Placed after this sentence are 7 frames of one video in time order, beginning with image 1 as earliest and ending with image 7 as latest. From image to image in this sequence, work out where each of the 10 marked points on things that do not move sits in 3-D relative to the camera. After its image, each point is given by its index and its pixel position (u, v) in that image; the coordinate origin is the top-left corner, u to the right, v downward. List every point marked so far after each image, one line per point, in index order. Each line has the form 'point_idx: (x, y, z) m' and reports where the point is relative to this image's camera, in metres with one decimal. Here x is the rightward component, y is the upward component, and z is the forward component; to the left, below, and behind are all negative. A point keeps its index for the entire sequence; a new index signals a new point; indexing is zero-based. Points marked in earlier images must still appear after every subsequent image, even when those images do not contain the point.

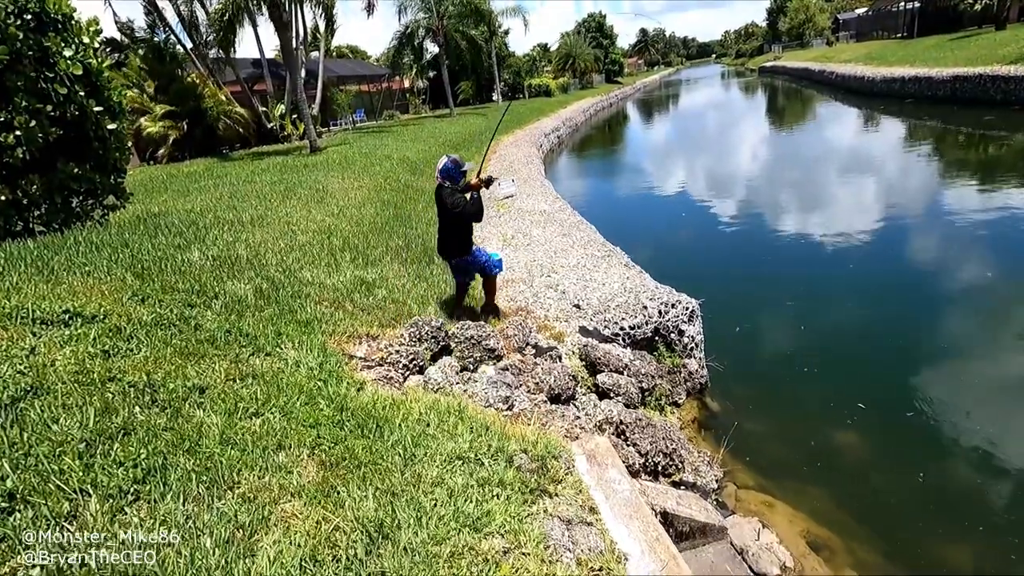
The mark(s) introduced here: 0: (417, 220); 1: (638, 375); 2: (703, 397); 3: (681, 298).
0: (-2.5, +1.8, +14.0) m
1: (+1.8, -1.2, +7.5) m
2: (+2.6, -1.4, +8.0) m
3: (+2.7, -0.2, +8.5) m
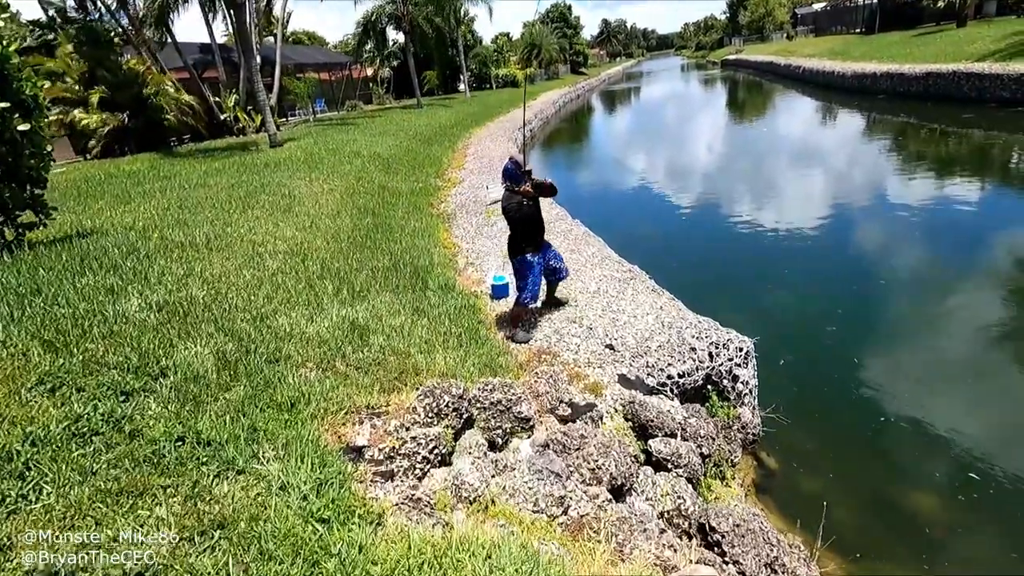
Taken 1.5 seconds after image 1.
0: (-2.6, +1.3, +12.4) m
1: (+2.1, -1.7, +6.2) m
2: (+3.0, -1.9, +6.8) m
3: (+3.0, -0.6, +7.3) m
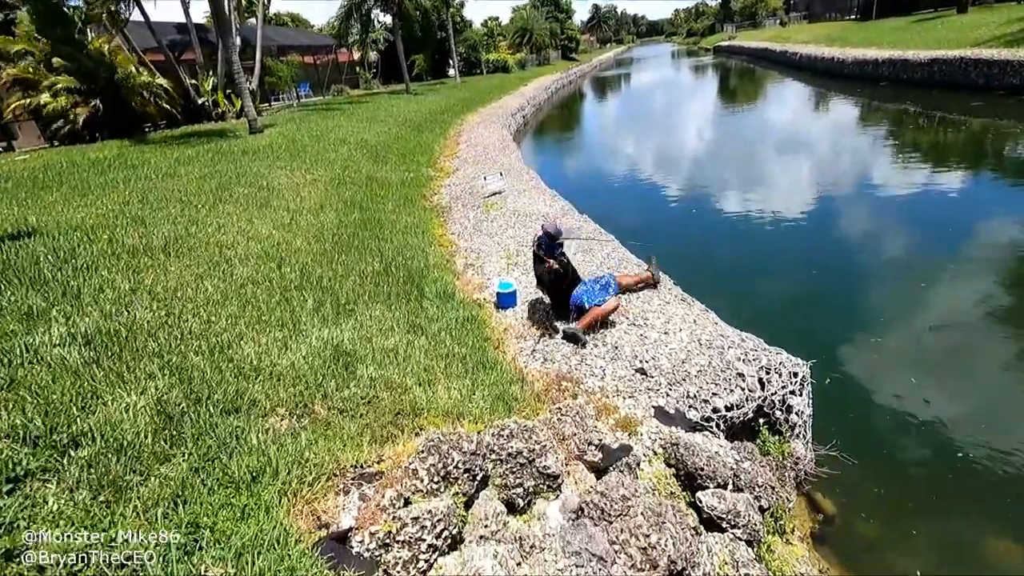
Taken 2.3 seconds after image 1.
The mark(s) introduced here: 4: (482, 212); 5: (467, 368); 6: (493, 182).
0: (-2.5, +1.3, +11.2) m
1: (+2.3, -1.9, +5.2) m
2: (+3.1, -2.1, +5.8) m
3: (+3.1, -0.8, +6.2) m
4: (-0.7, +1.8, +12.9) m
5: (-0.5, -0.9, +6.0) m
6: (-0.5, +2.7, +13.8) m
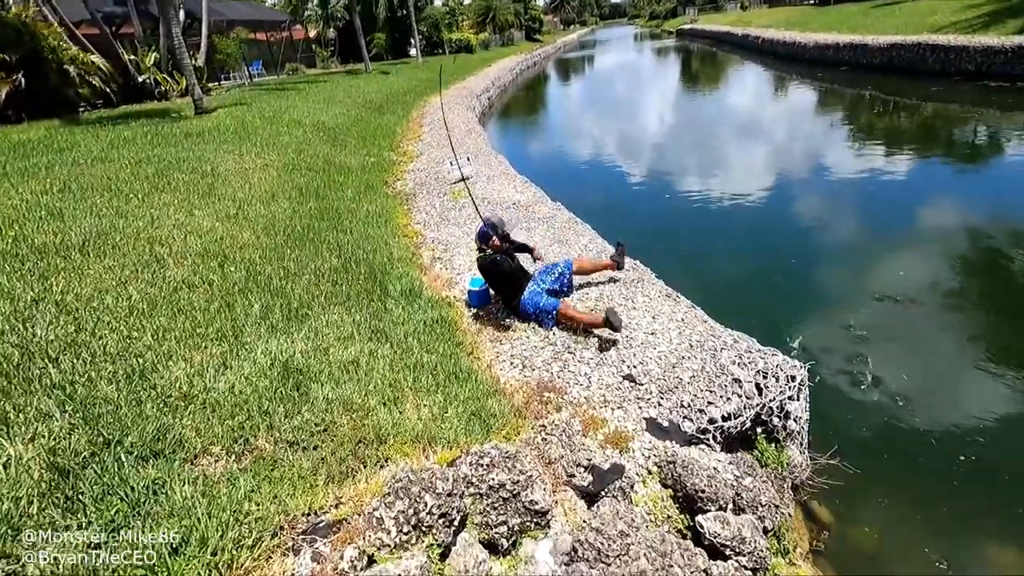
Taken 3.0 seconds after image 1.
0: (-3.1, +1.4, +10.3) m
1: (+2.1, -1.9, +4.7) m
2: (+2.9, -2.1, +5.4) m
3: (+2.9, -0.8, +5.8) m
4: (-1.4, +2.0, +12.1) m
5: (-0.7, -0.9, +5.3) m
6: (-1.3, +2.9, +13.0) m
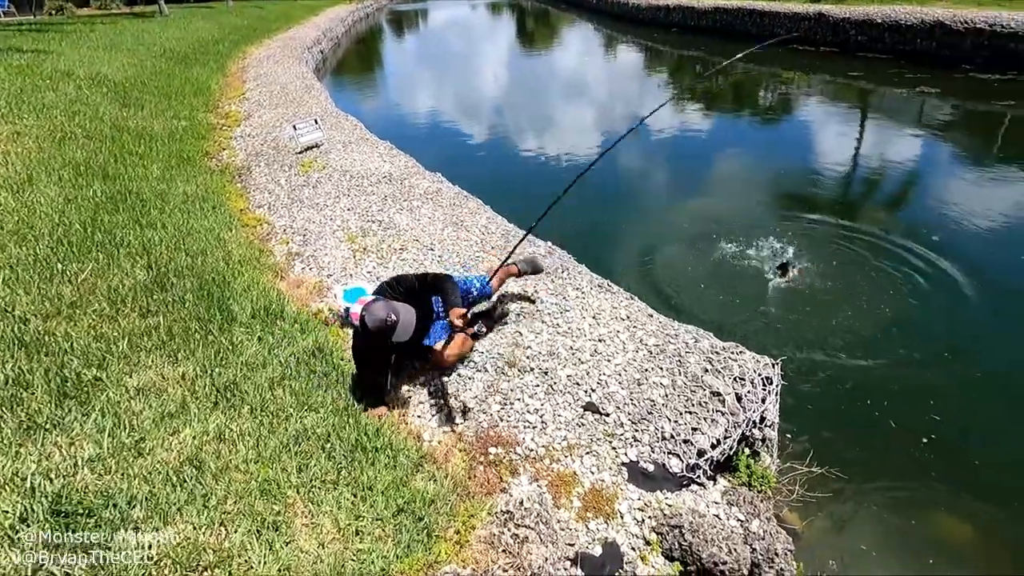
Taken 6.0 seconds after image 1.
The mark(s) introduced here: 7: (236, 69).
0: (-5.0, +1.2, +7.6) m
1: (+1.8, -1.9, +3.8) m
2: (+2.4, -1.9, +4.6) m
3: (+2.2, -0.6, +4.9) m
4: (-3.9, +2.0, +9.7) m
5: (-1.1, -1.1, +3.5) m
6: (-4.1, +3.1, +10.5) m
7: (-10.3, +8.2, +20.0) m
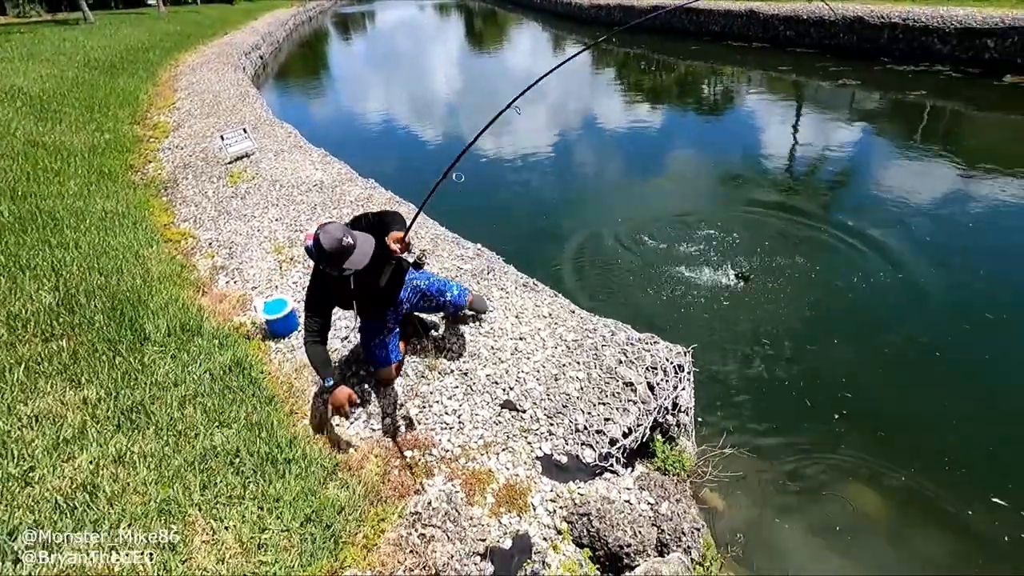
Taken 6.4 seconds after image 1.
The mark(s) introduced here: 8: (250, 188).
0: (-5.9, +0.9, +7.3) m
1: (+1.2, -1.8, +4.0) m
2: (+1.8, -1.9, +4.9) m
3: (+1.4, -0.6, +5.2) m
4: (-5.0, +1.8, +9.4) m
5: (-1.7, -1.2, +3.5) m
6: (-5.4, +2.8, +10.3) m
7: (-12.4, +7.6, +19.3) m
8: (-4.5, +1.7, +9.2) m
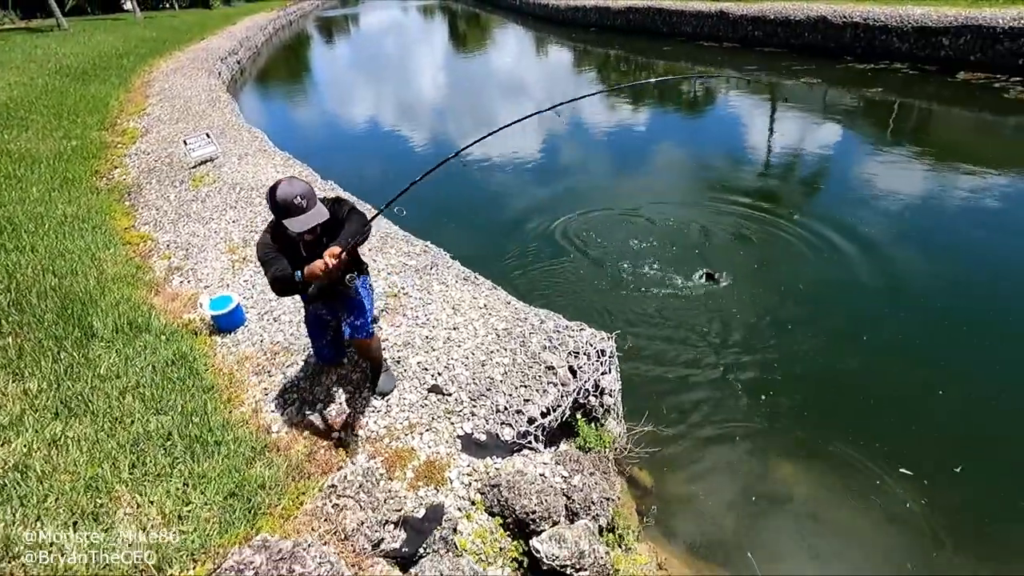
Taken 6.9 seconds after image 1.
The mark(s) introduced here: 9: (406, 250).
0: (-6.7, +0.8, +7.5) m
1: (+0.6, -1.7, +4.3) m
2: (+1.1, -1.7, +5.2) m
3: (+0.8, -0.5, +5.5) m
4: (-5.8, +1.8, +9.6) m
5: (-2.4, -1.2, +3.8) m
6: (-6.2, +2.8, +10.5) m
7: (-13.5, +7.4, +19.4) m
8: (-5.3, +1.7, +9.4) m
9: (-1.4, +0.5, +7.1) m
